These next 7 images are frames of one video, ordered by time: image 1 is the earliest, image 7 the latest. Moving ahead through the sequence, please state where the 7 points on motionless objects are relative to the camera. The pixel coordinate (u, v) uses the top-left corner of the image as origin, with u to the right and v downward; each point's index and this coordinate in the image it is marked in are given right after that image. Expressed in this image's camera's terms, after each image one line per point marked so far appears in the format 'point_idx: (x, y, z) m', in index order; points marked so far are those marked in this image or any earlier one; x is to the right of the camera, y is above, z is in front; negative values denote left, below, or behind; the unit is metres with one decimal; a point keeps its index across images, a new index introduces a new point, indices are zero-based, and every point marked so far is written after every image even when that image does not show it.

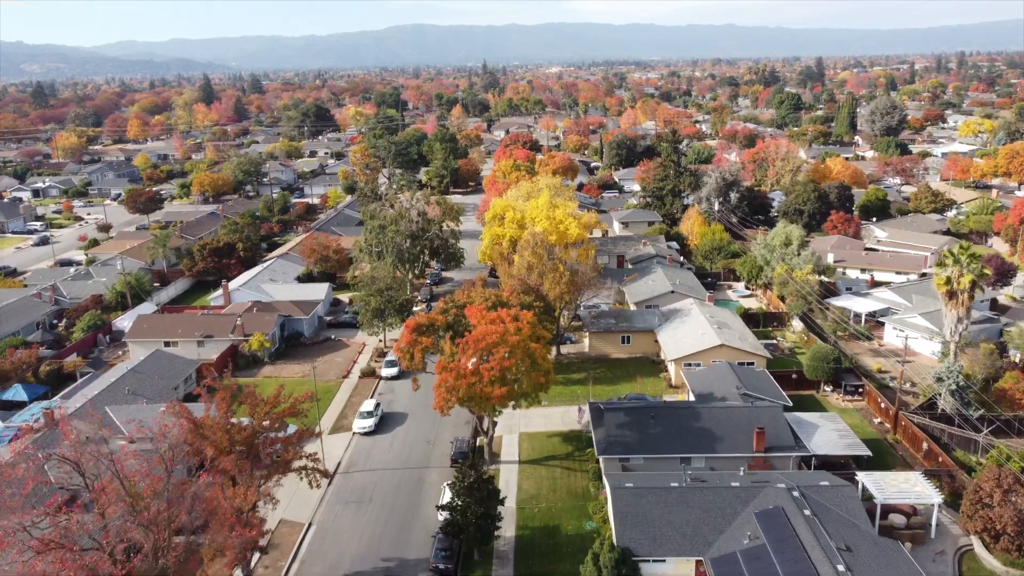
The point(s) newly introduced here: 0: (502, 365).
0: (-0.2, -1.8, +19.0) m
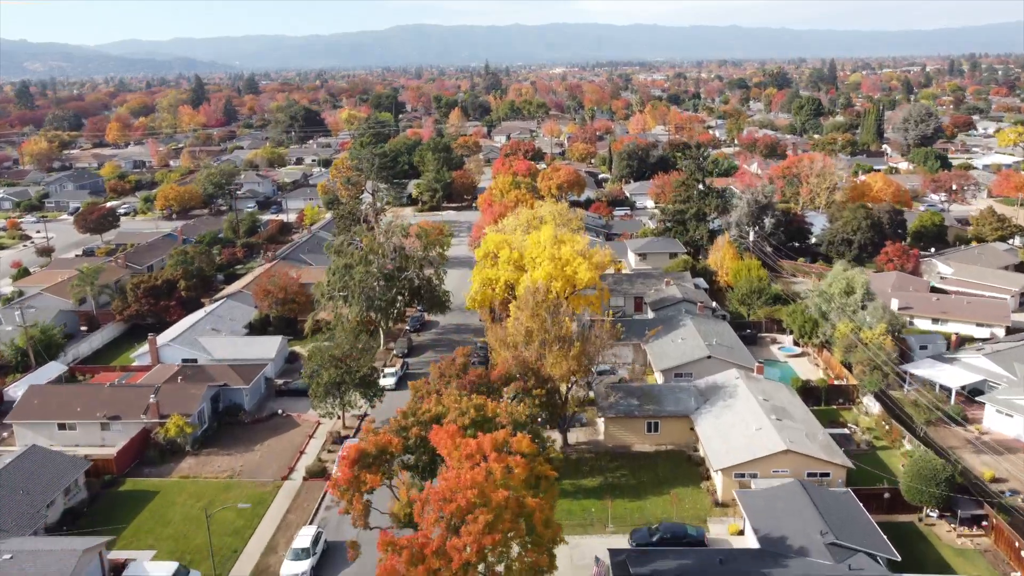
0: (-0.4, -3.7, +12.2) m
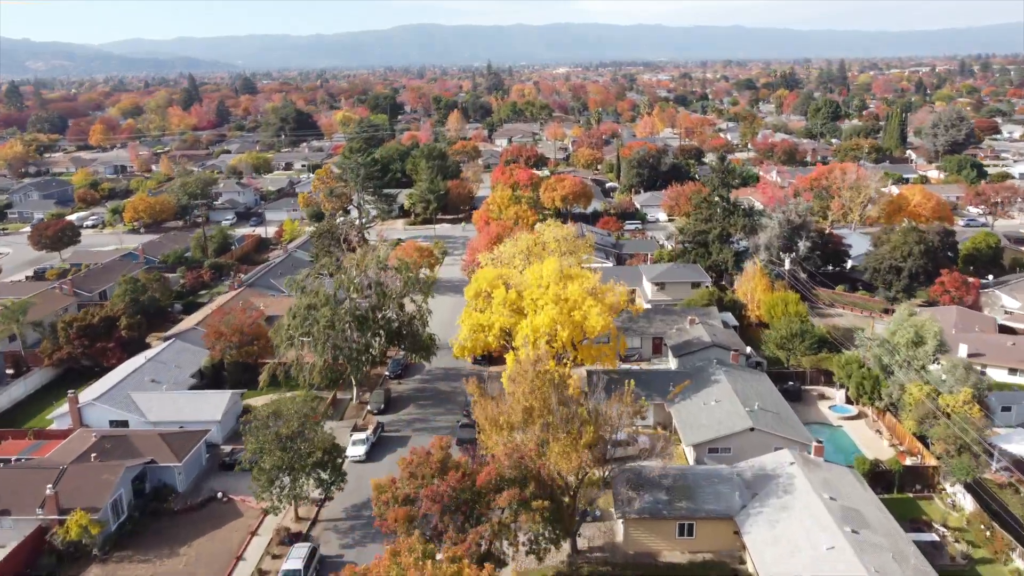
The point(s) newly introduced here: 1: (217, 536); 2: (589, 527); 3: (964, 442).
0: (-0.6, -5.1, +7.1) m
1: (-6.8, -5.7, +19.5) m
2: (+1.7, -5.4, +19.0) m
3: (+10.6, -3.6, +19.9) m
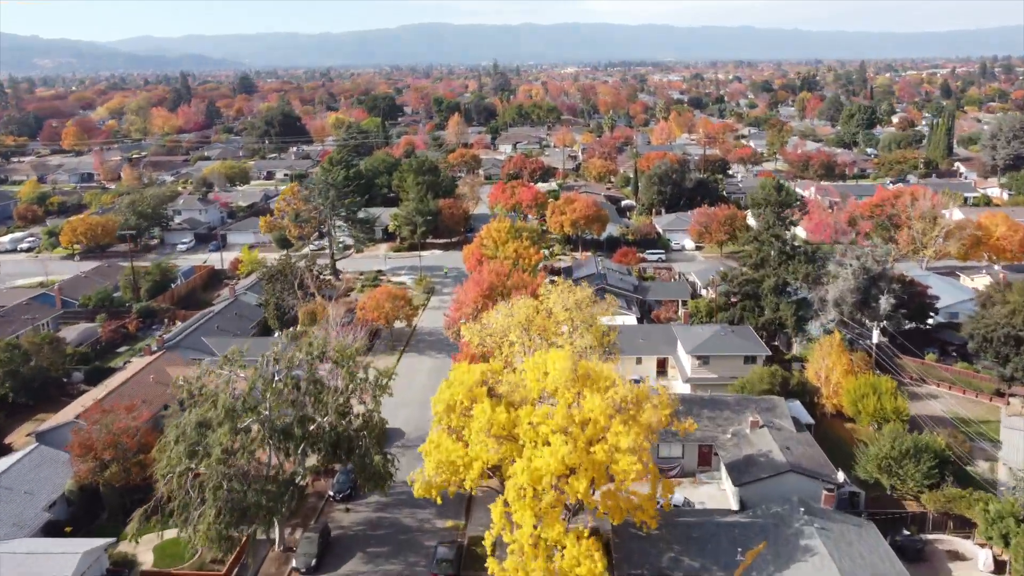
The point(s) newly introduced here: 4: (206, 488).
0: (-1.0, -7.3, -1.0) m
1: (-7.1, -7.9, +11.4) m
2: (+1.4, -7.7, +10.8) m
3: (+10.3, -5.9, +11.6) m
4: (-6.1, -3.9, +17.3) m
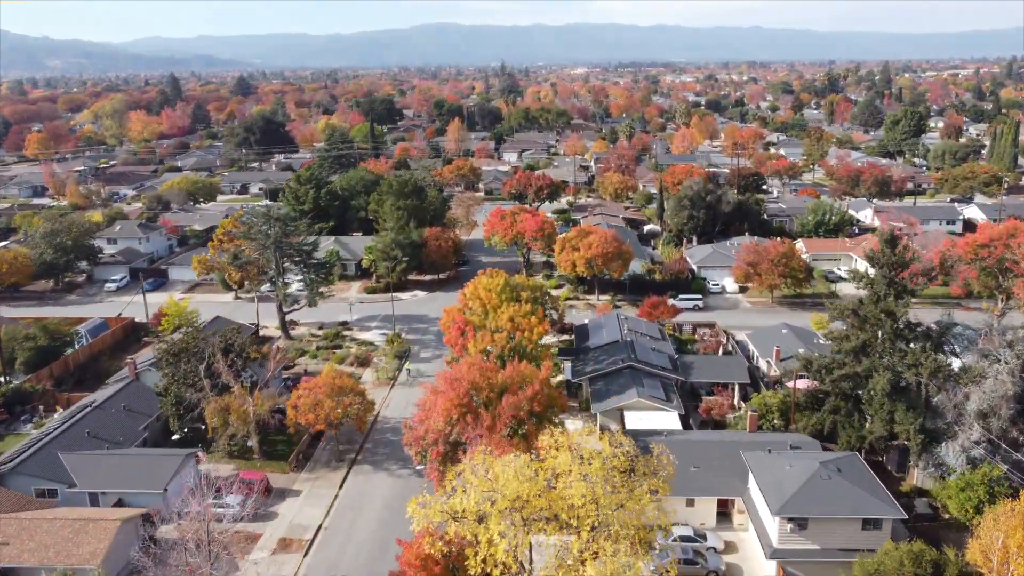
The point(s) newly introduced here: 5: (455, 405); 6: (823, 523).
0: (-1.5, -9.6, -10.2) m
1: (-7.6, -10.2, +2.3) m
2: (+1.0, -10.0, +1.6) m
3: (+9.9, -8.3, +2.3) m
4: (-6.4, -6.3, +8.2) m
5: (-1.3, -2.6, +19.1) m
6: (+6.1, -4.6, +16.4) m
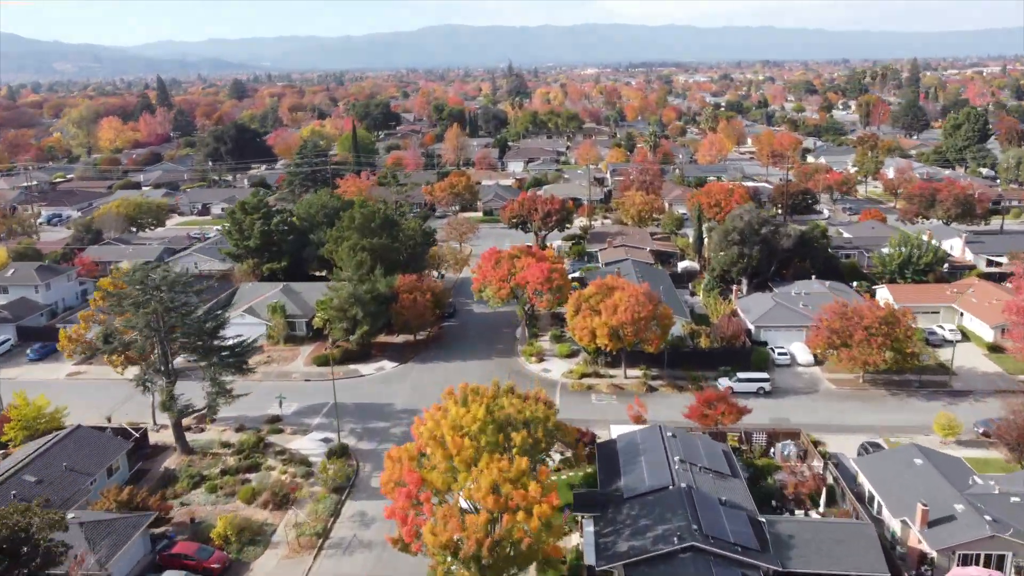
0: (-2.2, -12.0, -20.2) m
1: (-8.1, -12.7, -7.6) m
2: (+0.5, -12.4, -8.5) m
3: (+9.4, -10.7, -7.8) m
4: (-6.9, -8.7, -1.8) m
5: (-1.6, -5.1, +9.1) m
6: (+5.7, -7.0, +6.3) m
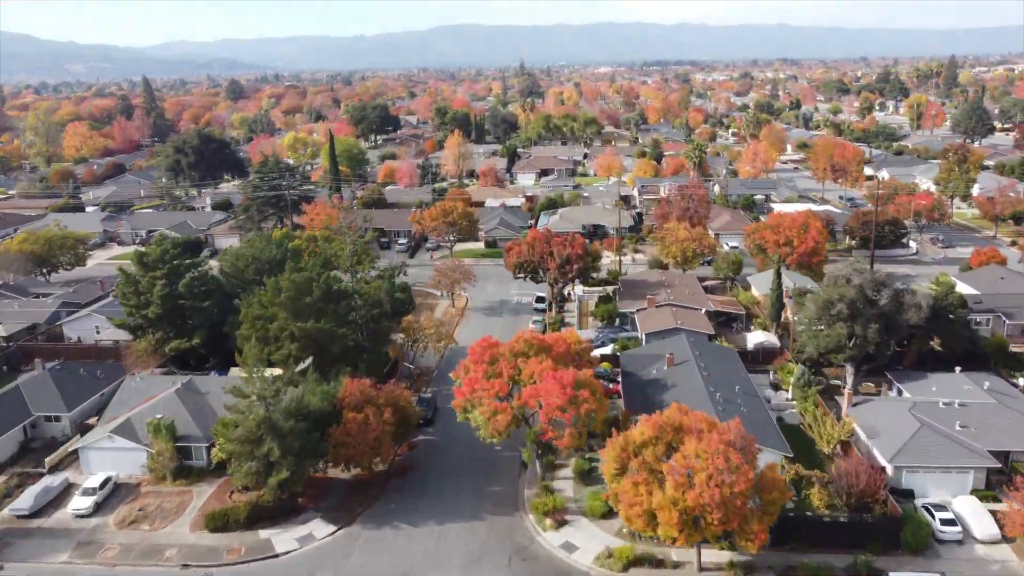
0: (-2.9, -14.9, -31.2) m
1: (-8.6, -15.5, -18.5) m
2: (-0.1, -15.3, -19.5) m
3: (+8.9, -13.5, -19.0) m
4: (-7.3, -11.5, -12.7) m
5: (-1.9, -7.9, -1.9) m
6: (+5.4, -9.8, -4.8) m
